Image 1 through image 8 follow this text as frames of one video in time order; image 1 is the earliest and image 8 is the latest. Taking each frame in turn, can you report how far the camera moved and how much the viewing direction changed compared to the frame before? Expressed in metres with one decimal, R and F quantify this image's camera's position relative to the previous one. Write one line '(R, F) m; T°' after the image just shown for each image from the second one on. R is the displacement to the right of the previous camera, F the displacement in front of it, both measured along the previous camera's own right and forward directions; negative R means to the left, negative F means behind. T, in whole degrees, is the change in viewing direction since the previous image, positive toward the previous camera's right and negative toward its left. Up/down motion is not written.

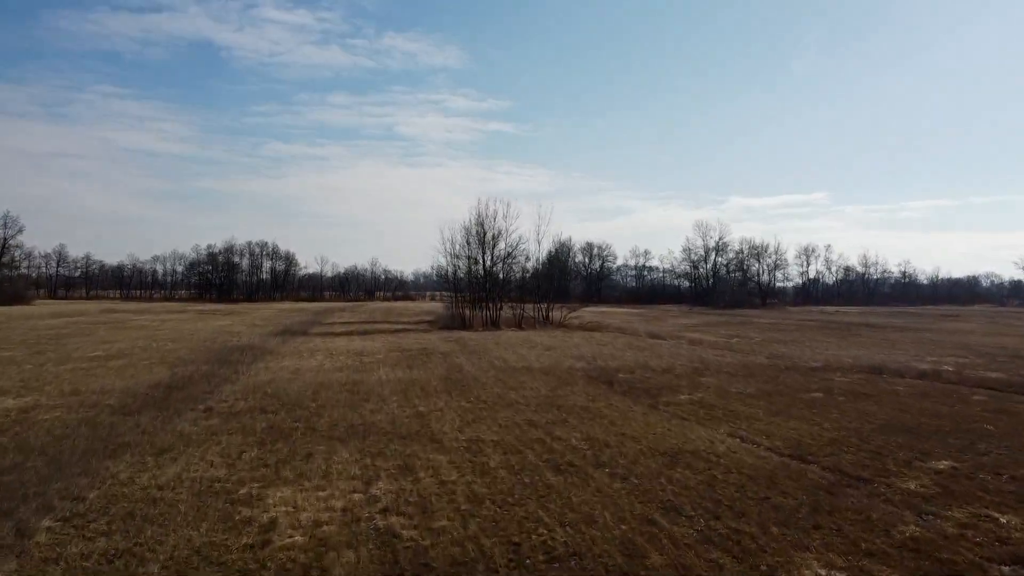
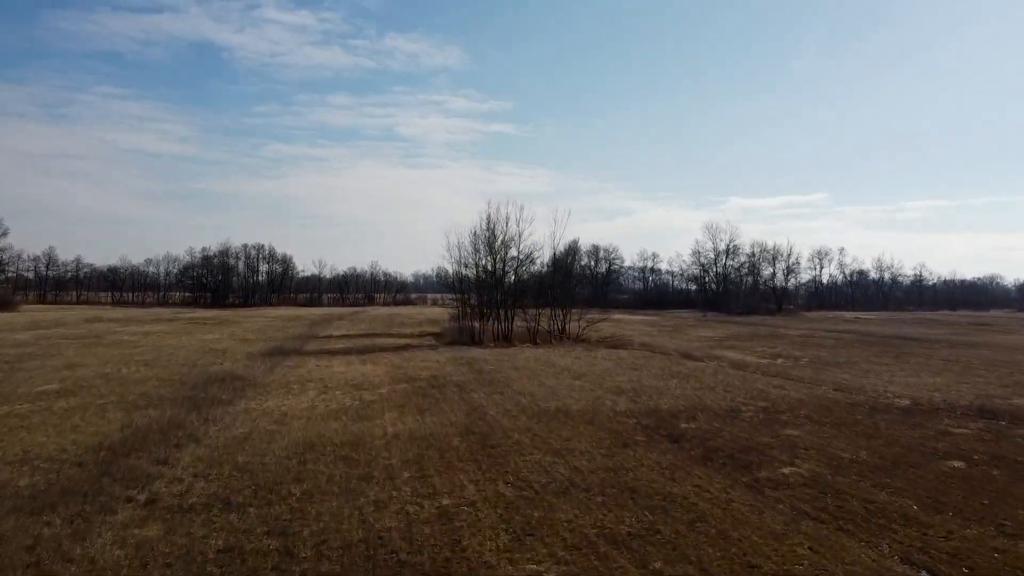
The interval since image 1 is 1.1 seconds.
(-0.7, +3.9) m; 0°
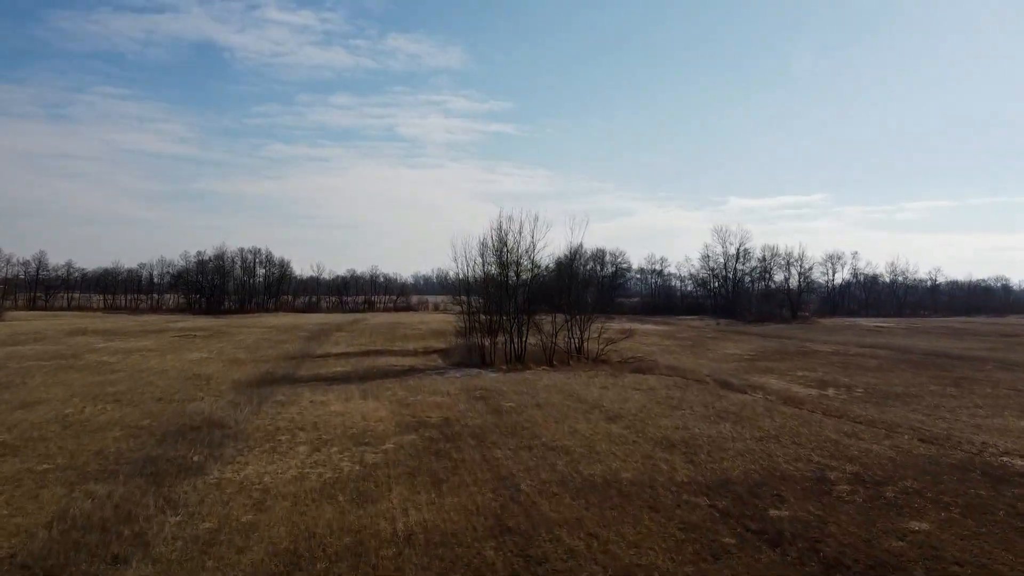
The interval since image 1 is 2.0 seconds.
(-0.7, +3.5) m; 0°
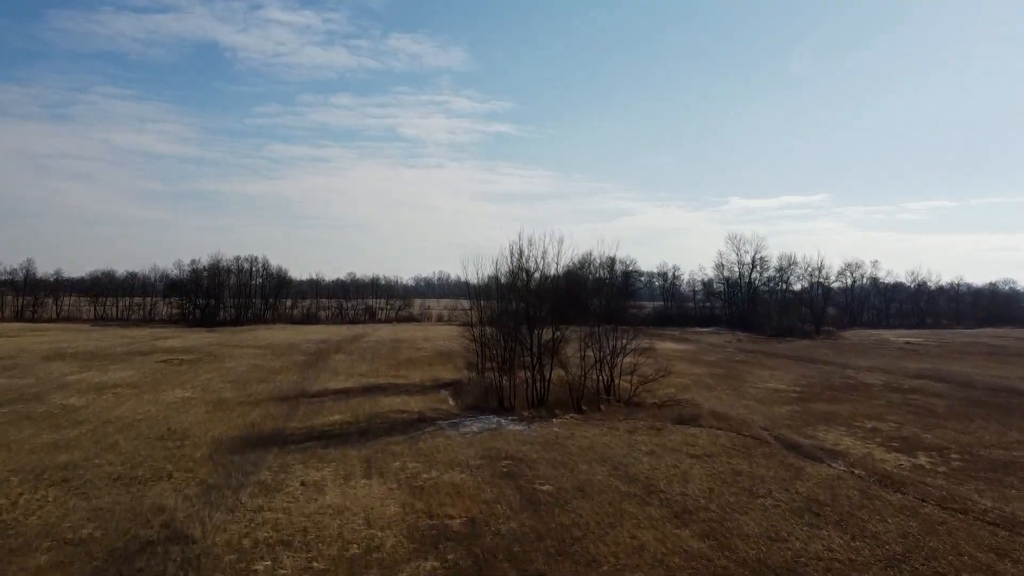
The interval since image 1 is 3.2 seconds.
(-0.9, +4.6) m; 0°
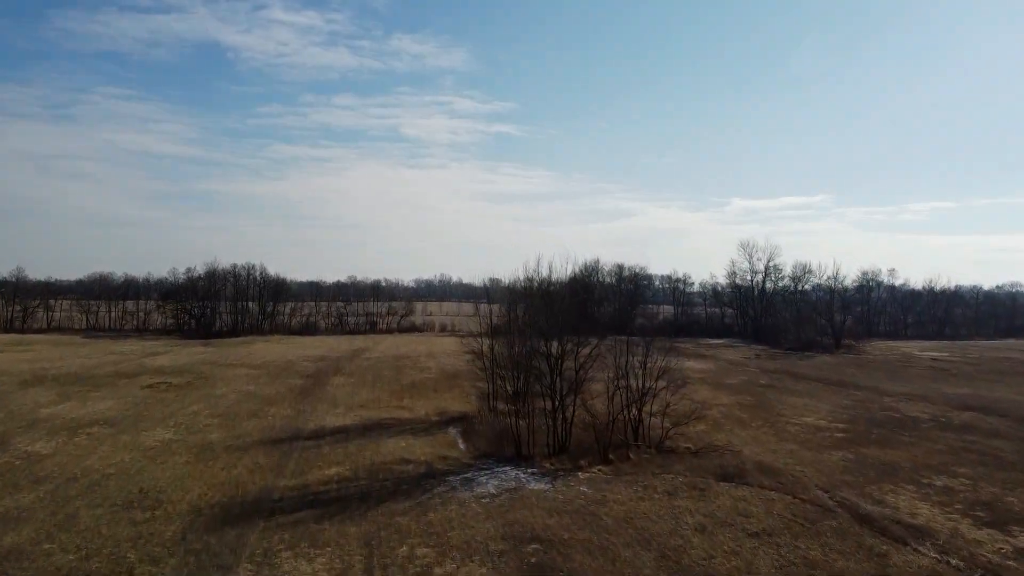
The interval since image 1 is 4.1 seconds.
(-0.7, +3.6) m; 0°
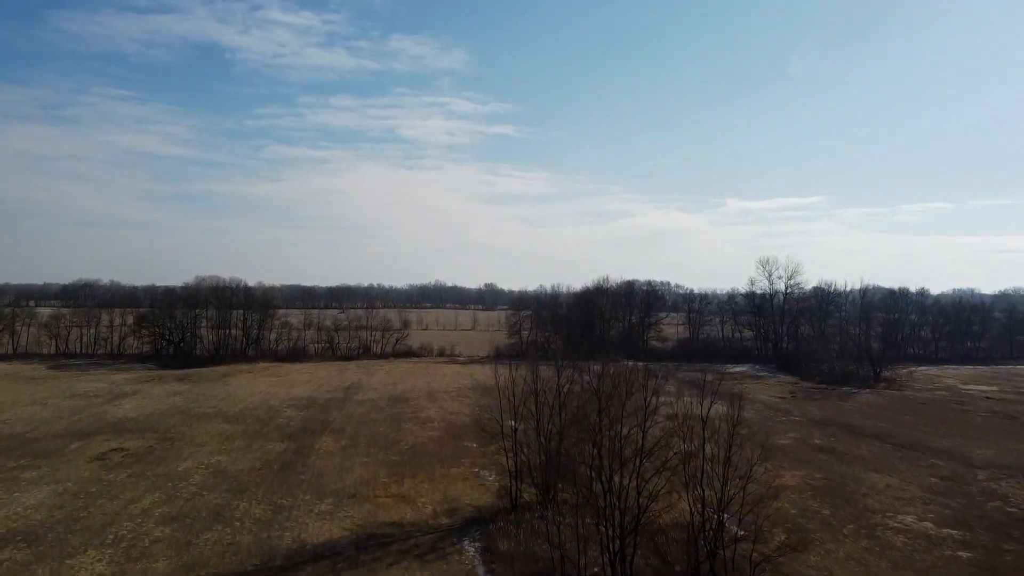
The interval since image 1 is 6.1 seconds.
(-1.4, +7.8) m; 0°
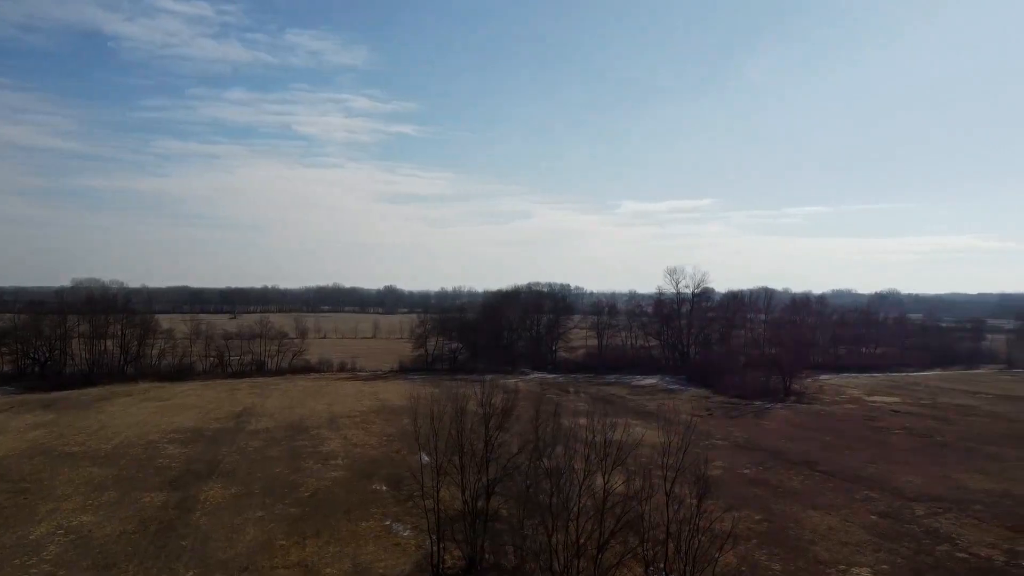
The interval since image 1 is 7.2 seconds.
(-0.8, +4.1) m; +7°
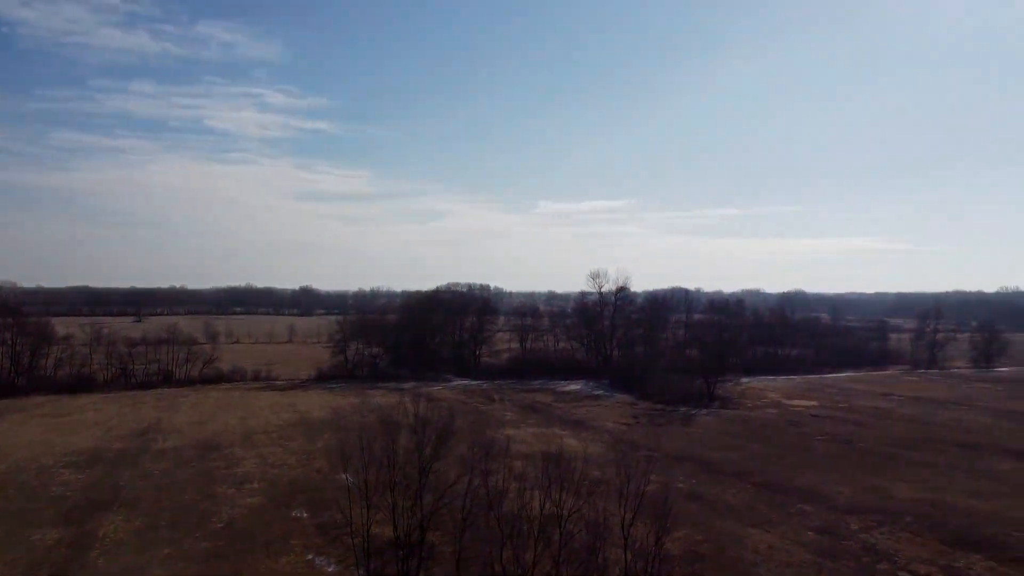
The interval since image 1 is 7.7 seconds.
(-0.6, +2.0) m; +6°
